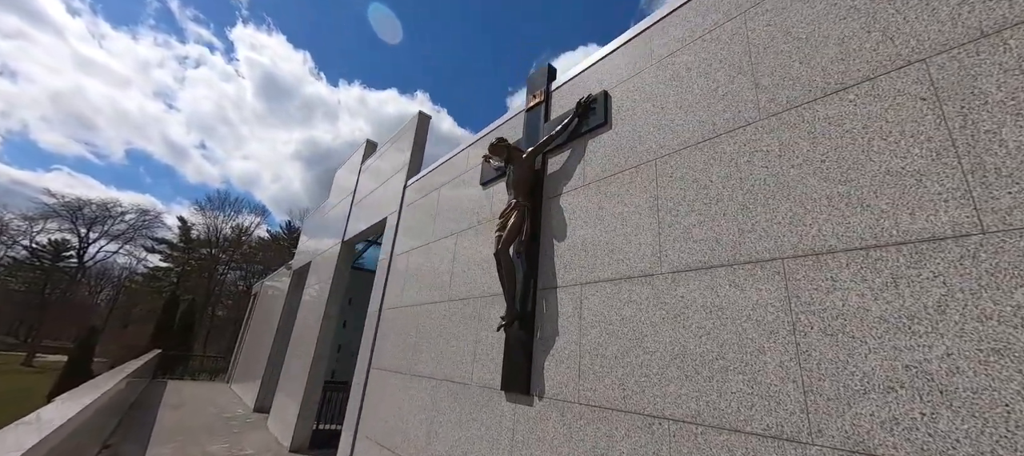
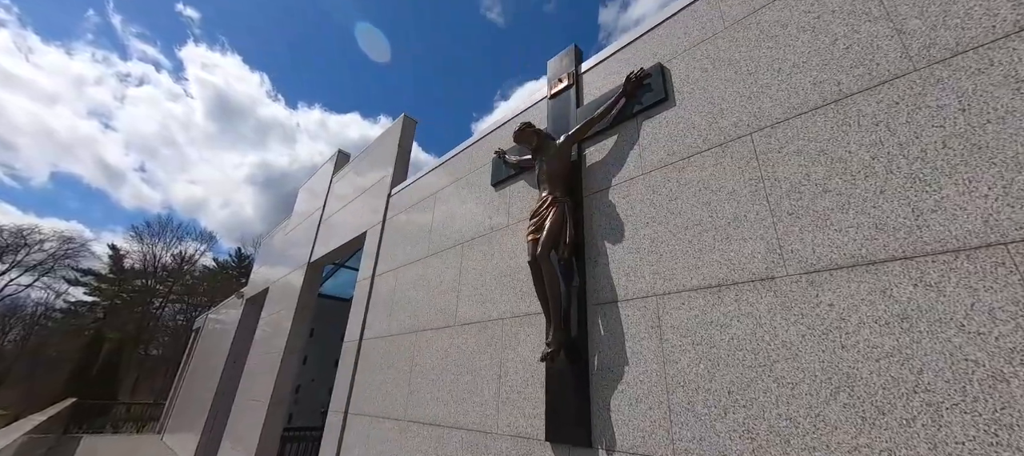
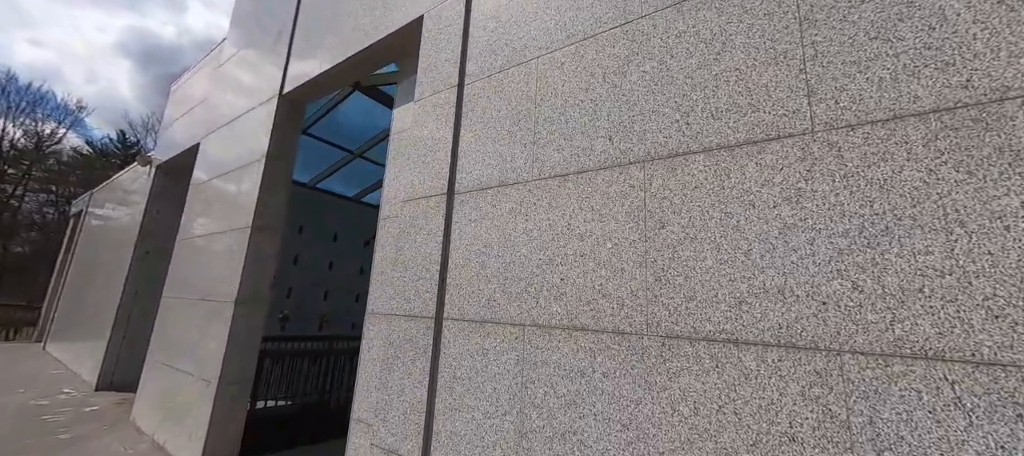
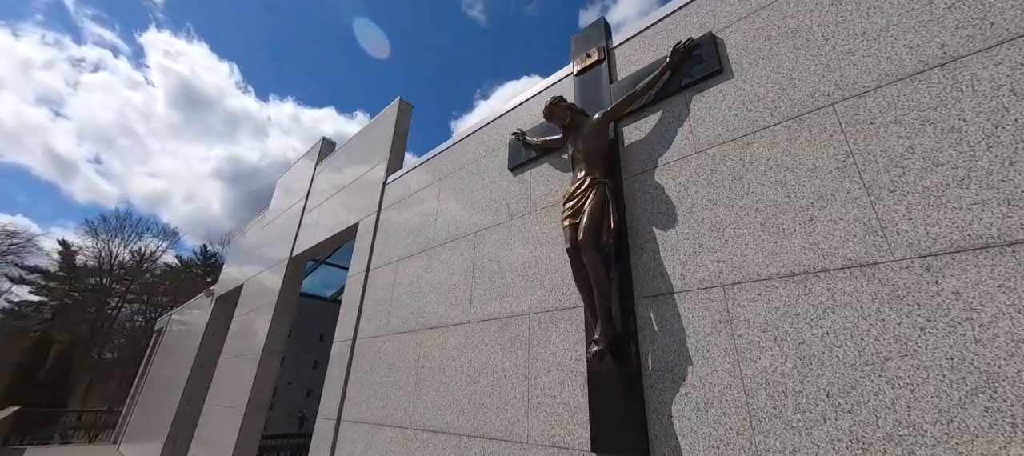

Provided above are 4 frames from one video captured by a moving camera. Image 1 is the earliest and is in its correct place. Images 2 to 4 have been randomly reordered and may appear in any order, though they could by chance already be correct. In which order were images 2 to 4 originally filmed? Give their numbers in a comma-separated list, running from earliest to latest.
2, 4, 3
